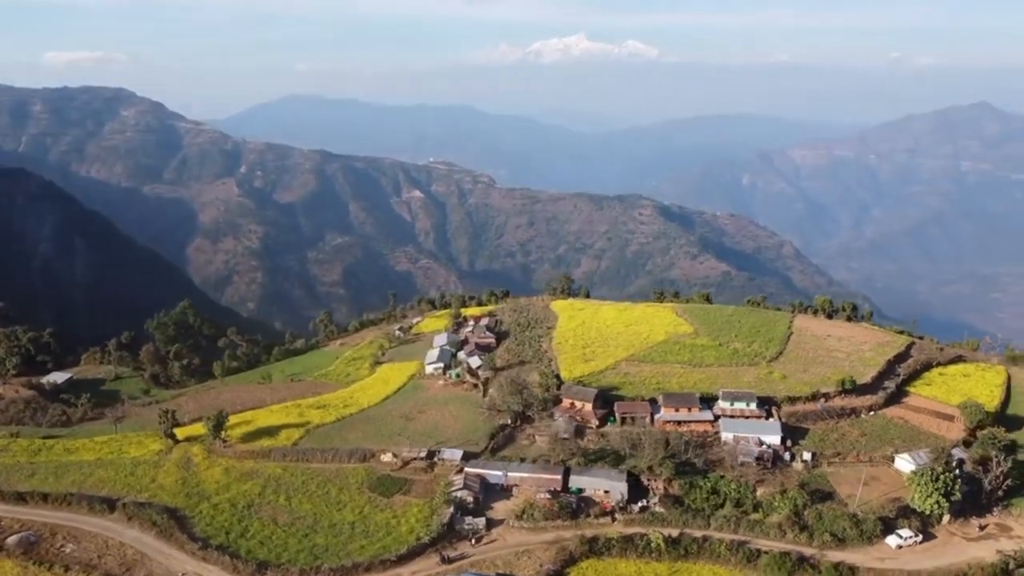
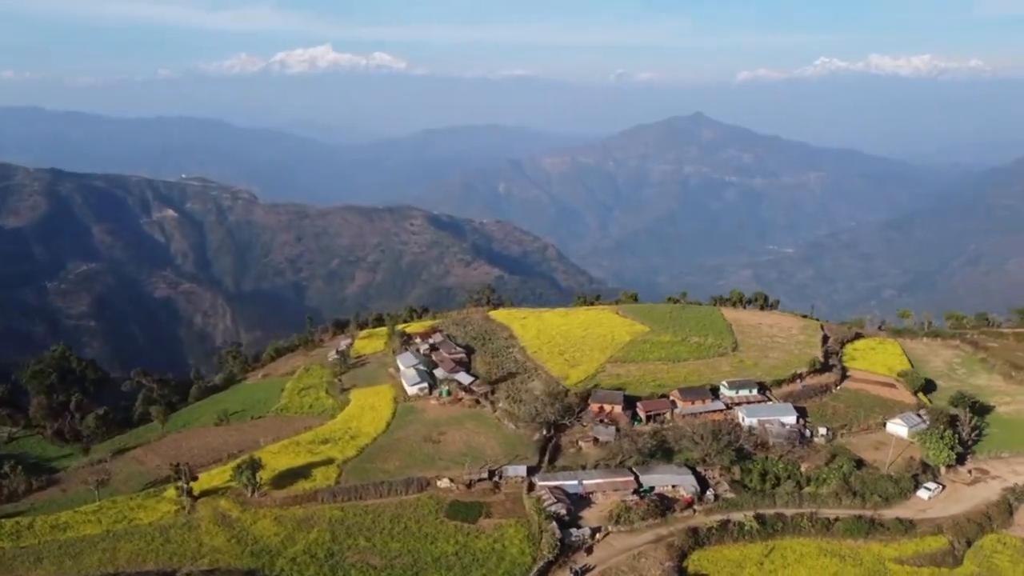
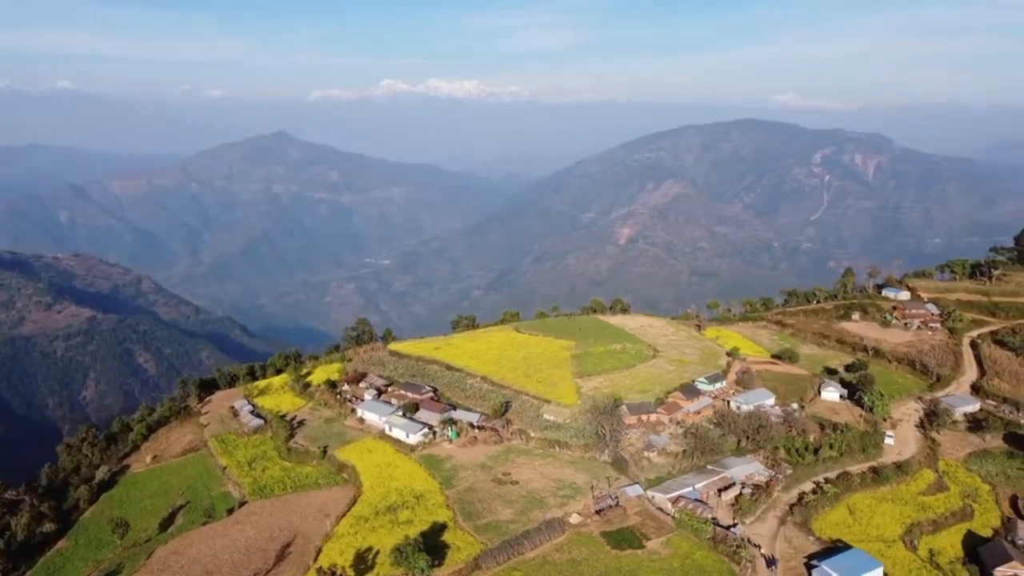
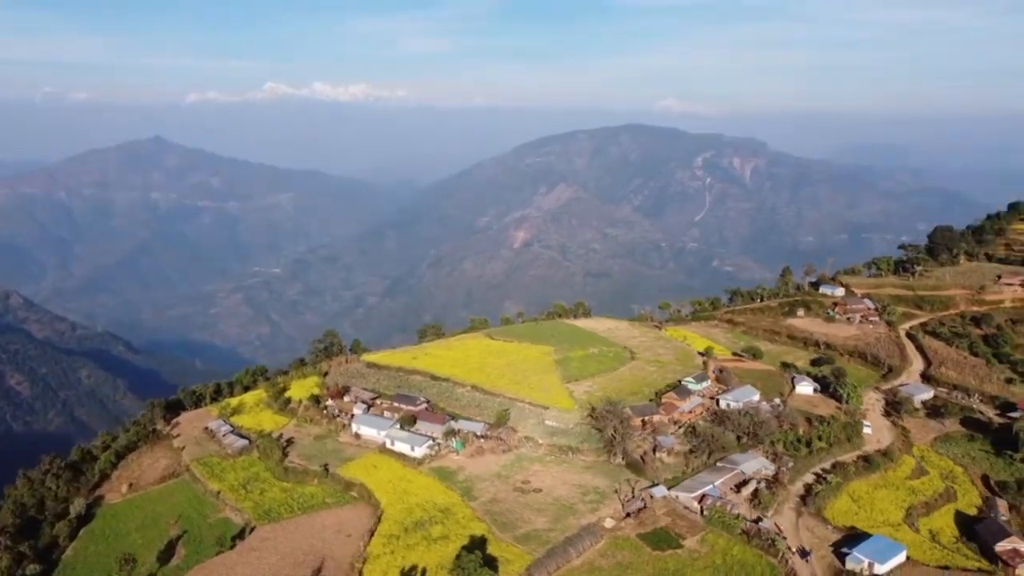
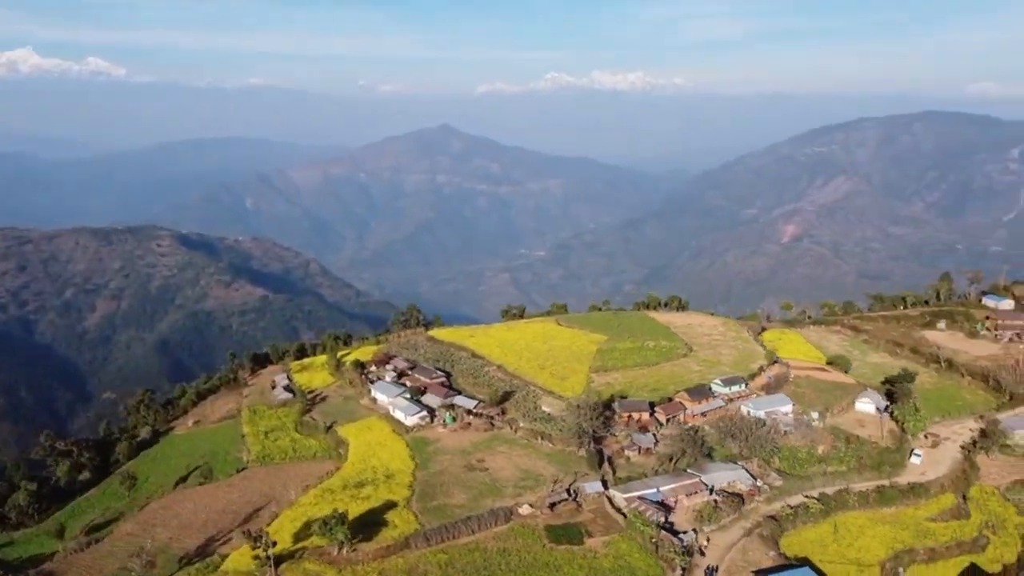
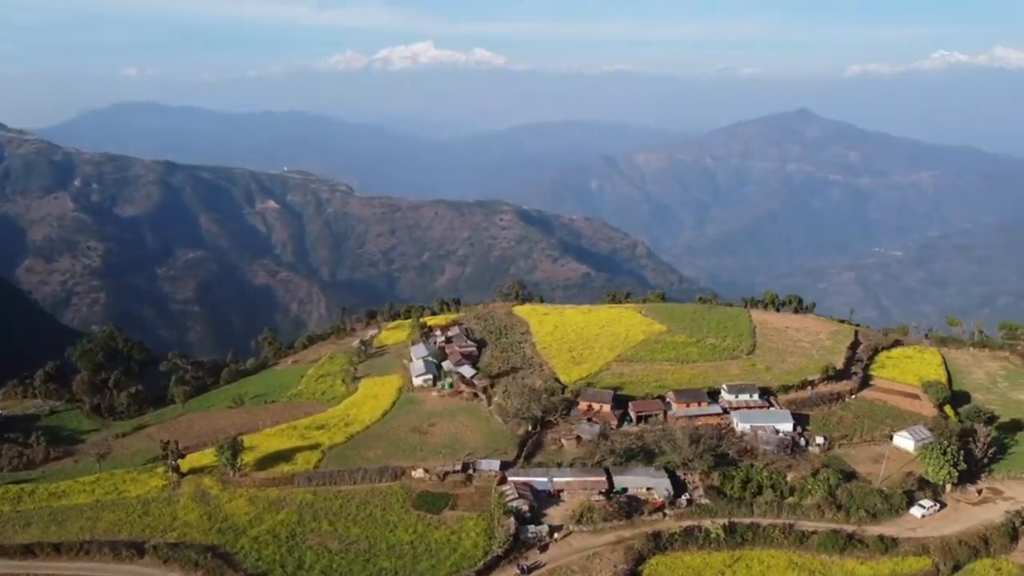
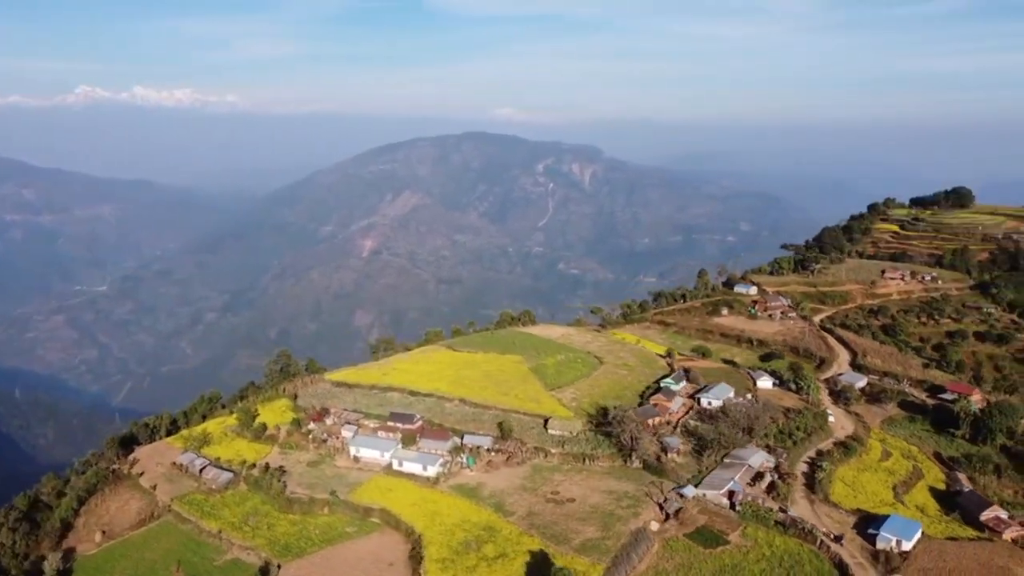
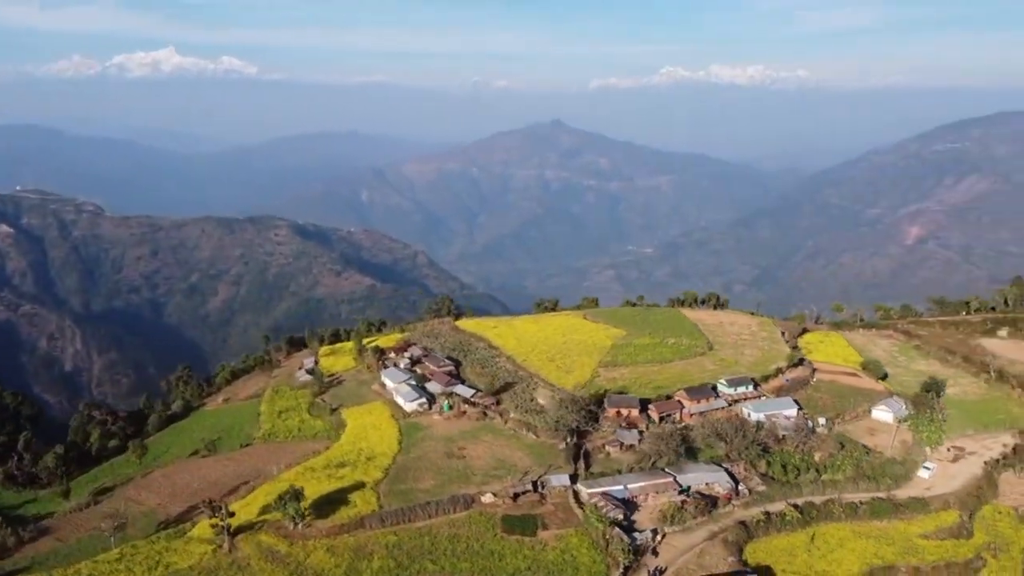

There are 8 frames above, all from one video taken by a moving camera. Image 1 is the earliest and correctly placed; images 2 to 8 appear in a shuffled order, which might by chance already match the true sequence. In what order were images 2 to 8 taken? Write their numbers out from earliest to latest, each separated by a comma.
6, 2, 8, 5, 3, 4, 7
